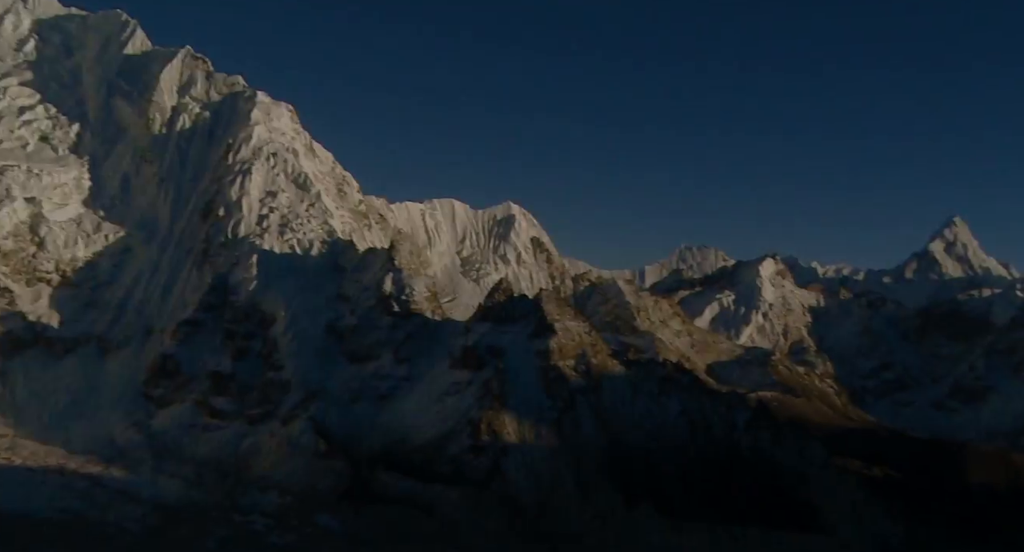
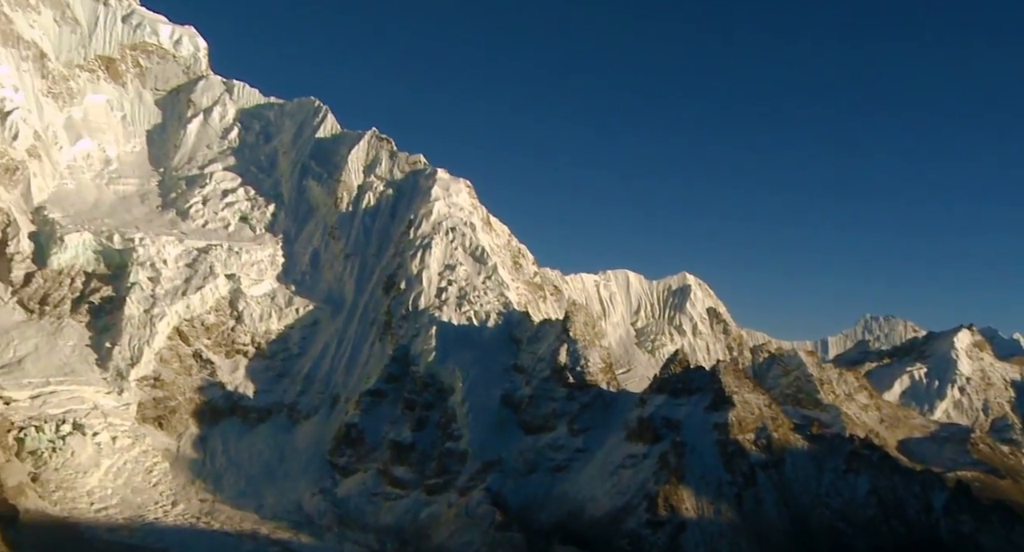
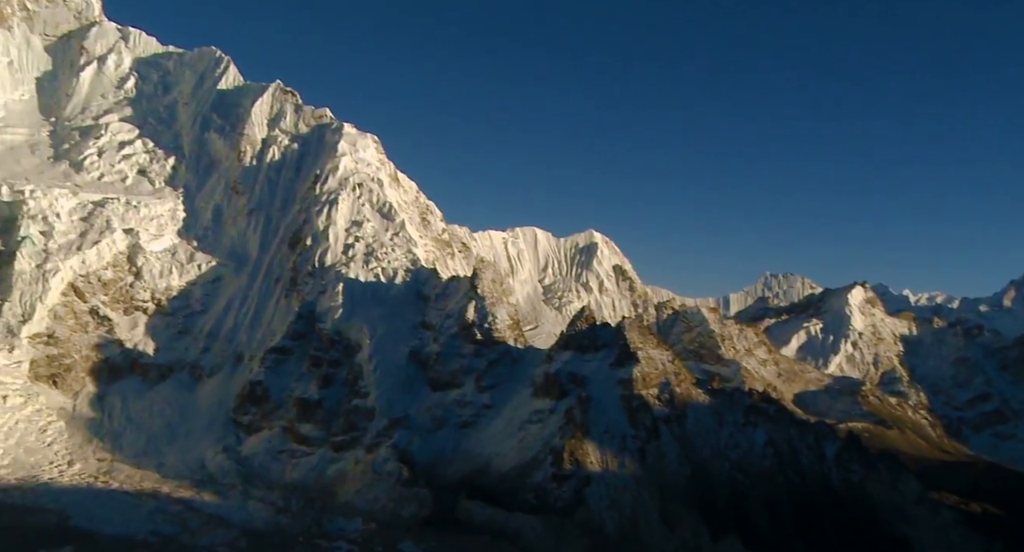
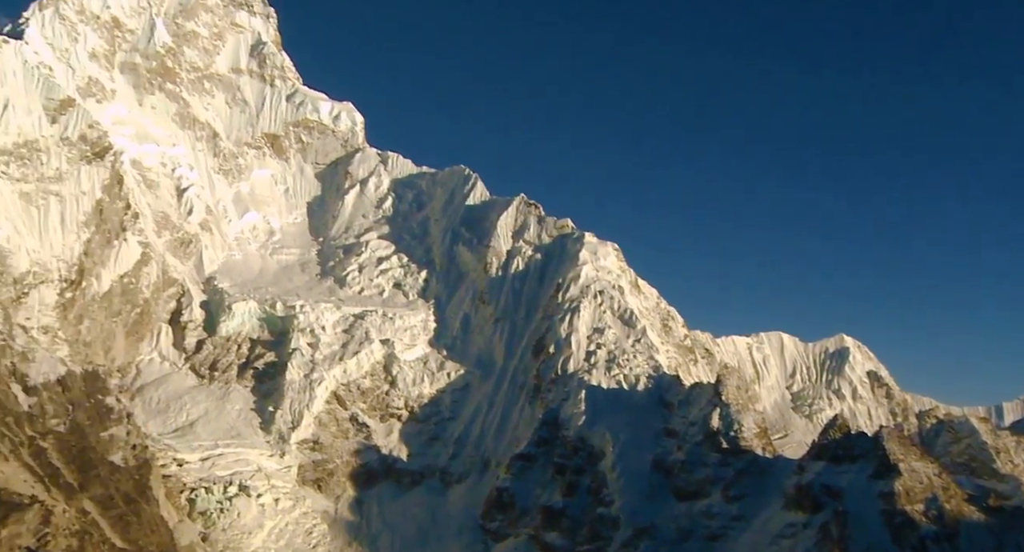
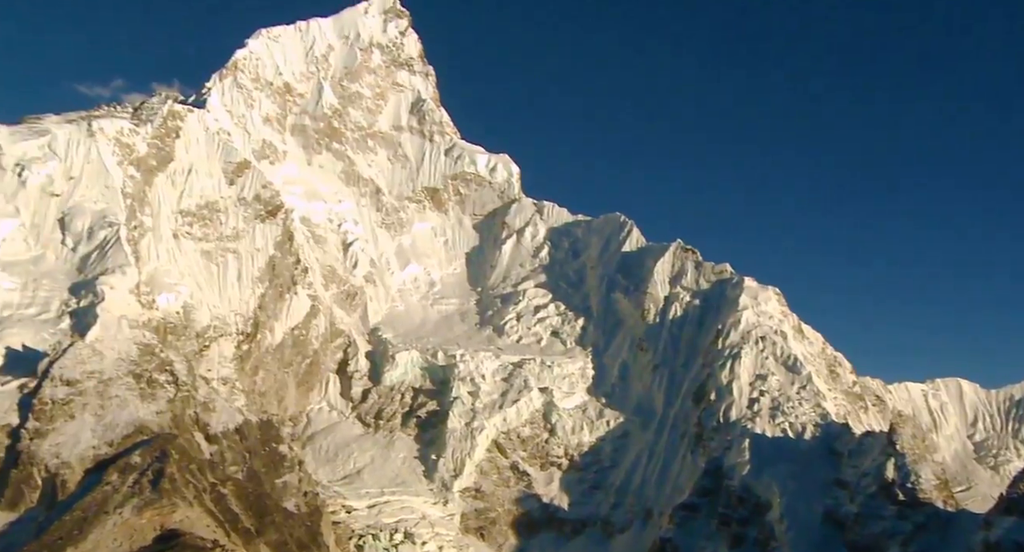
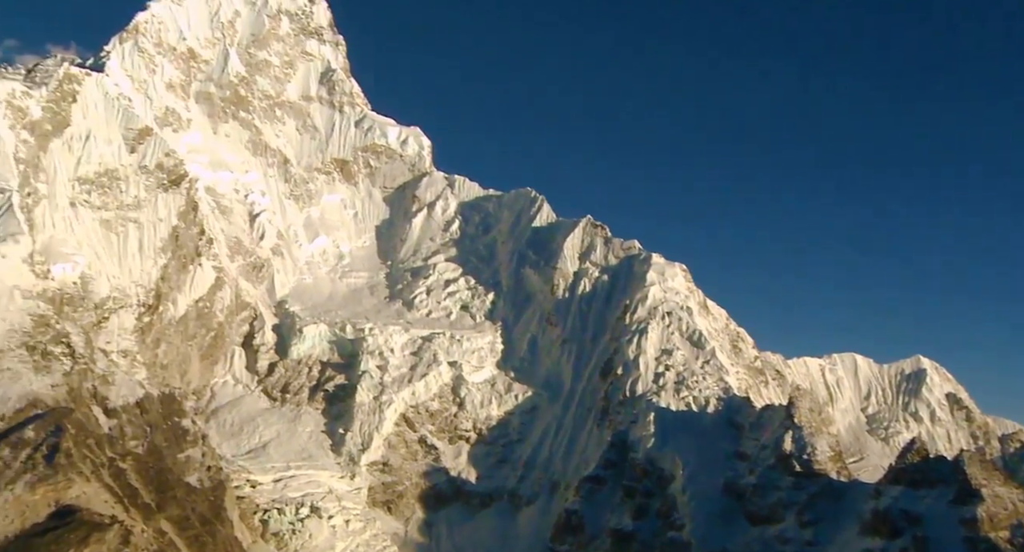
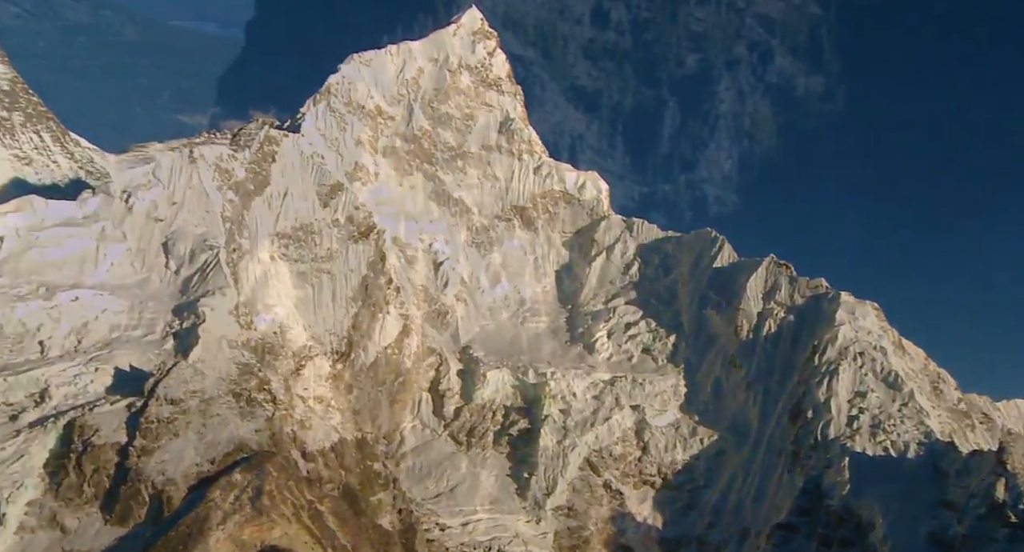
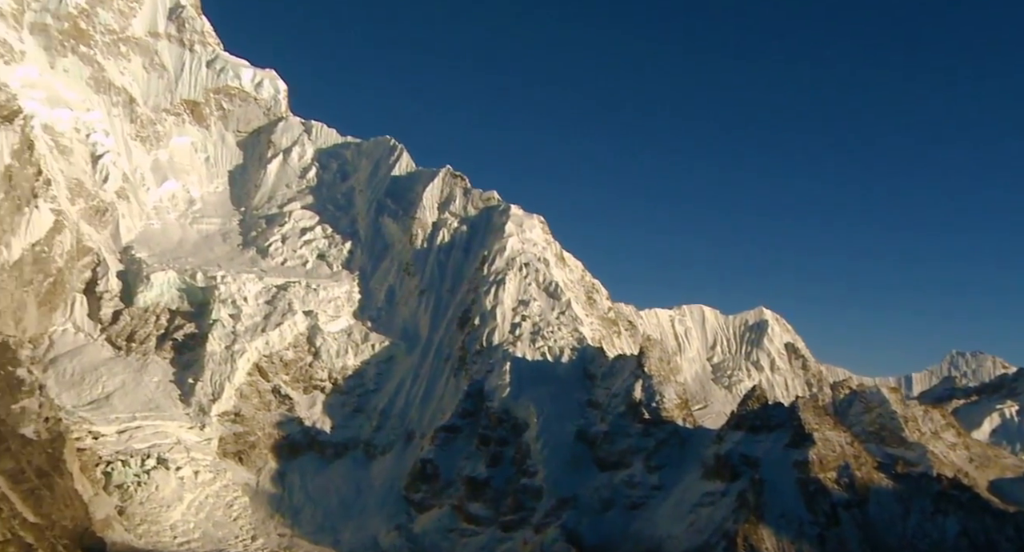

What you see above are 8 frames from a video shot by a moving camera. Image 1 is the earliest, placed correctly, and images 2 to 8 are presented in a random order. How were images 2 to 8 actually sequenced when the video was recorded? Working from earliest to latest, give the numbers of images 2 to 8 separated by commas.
3, 2, 8, 4, 6, 5, 7
